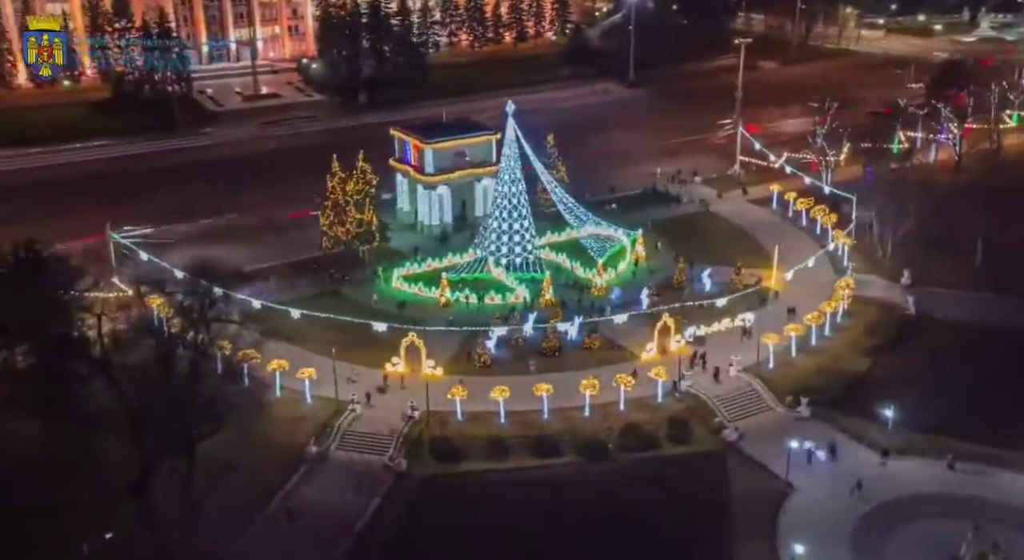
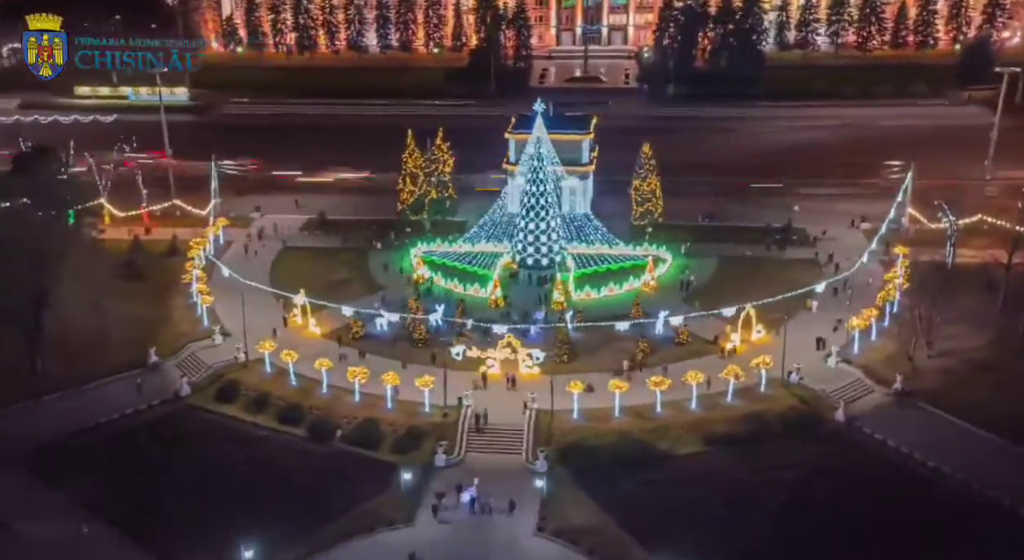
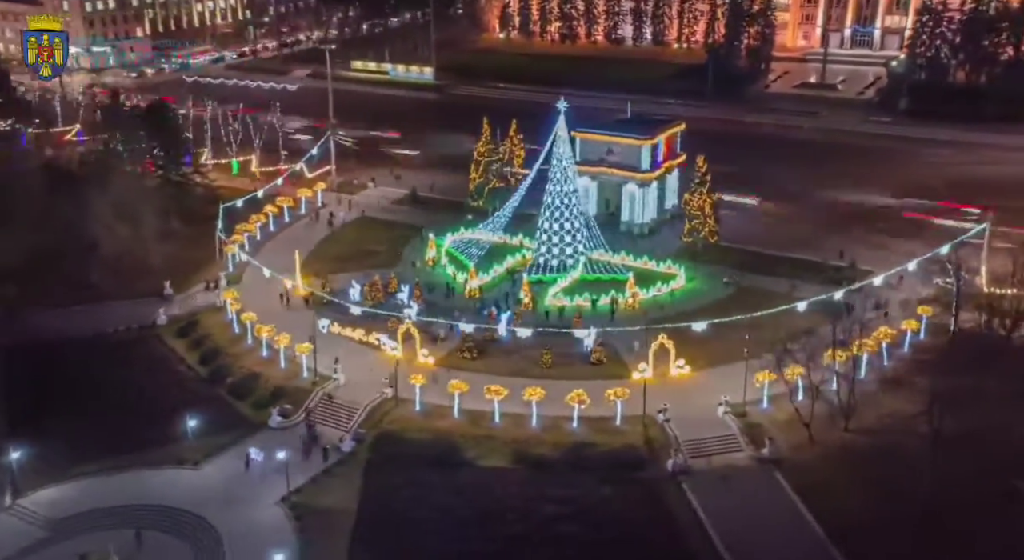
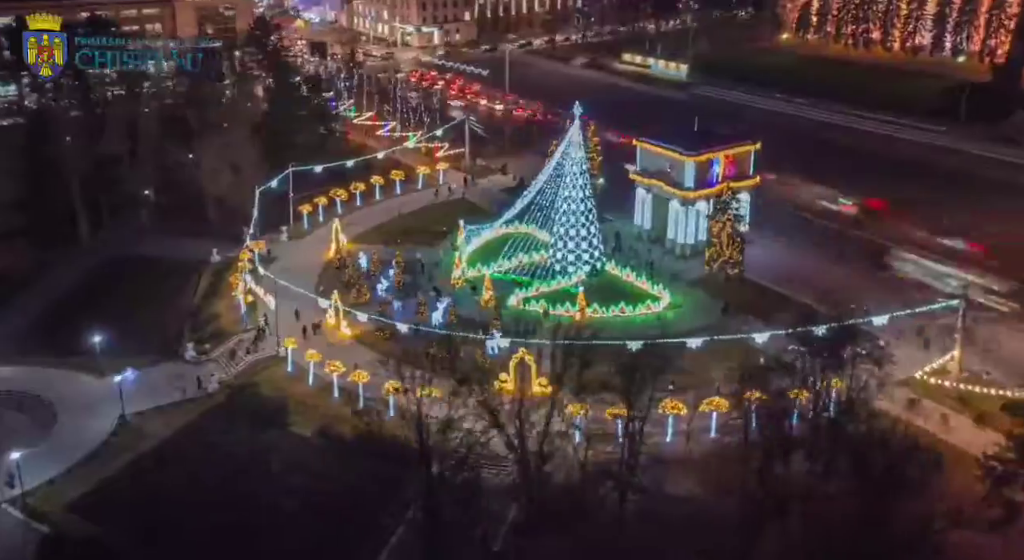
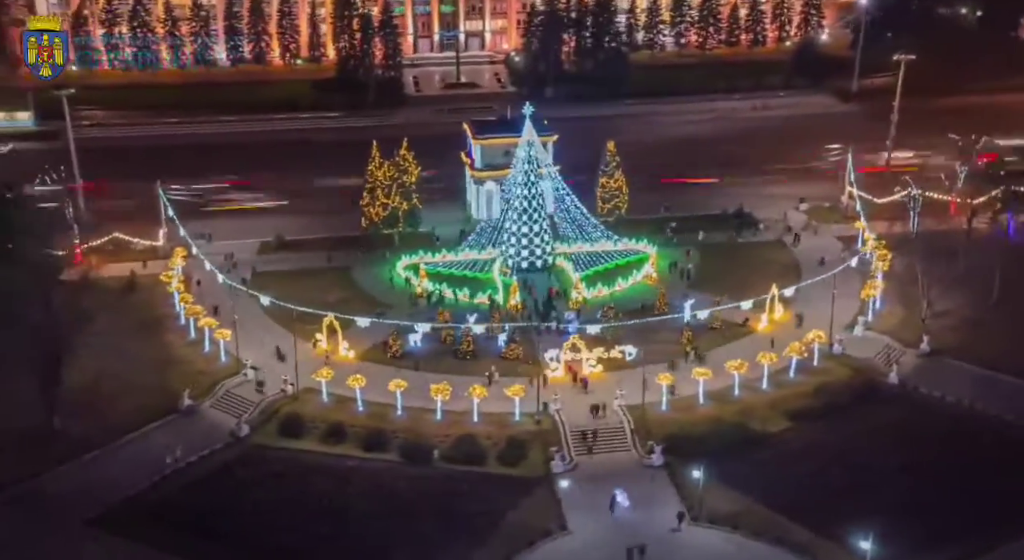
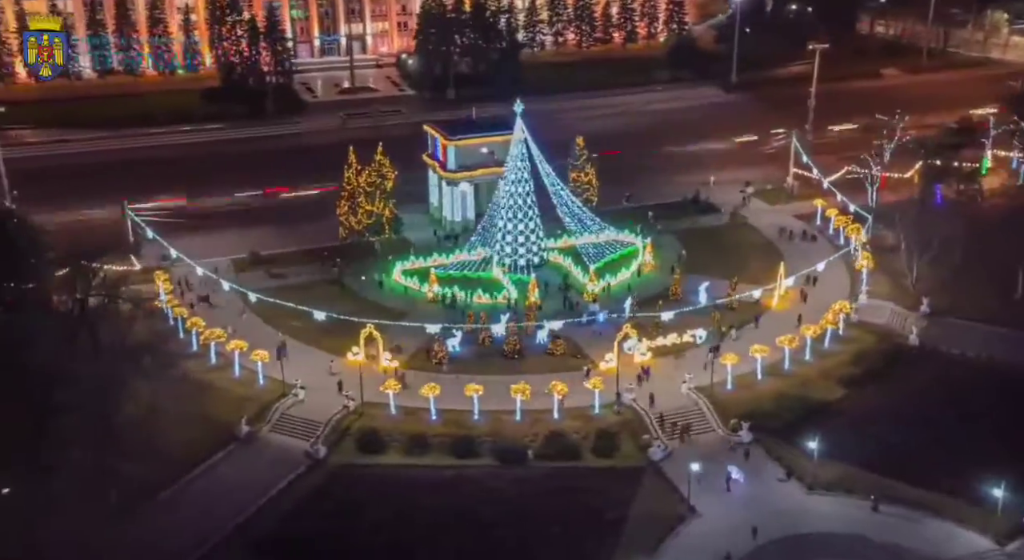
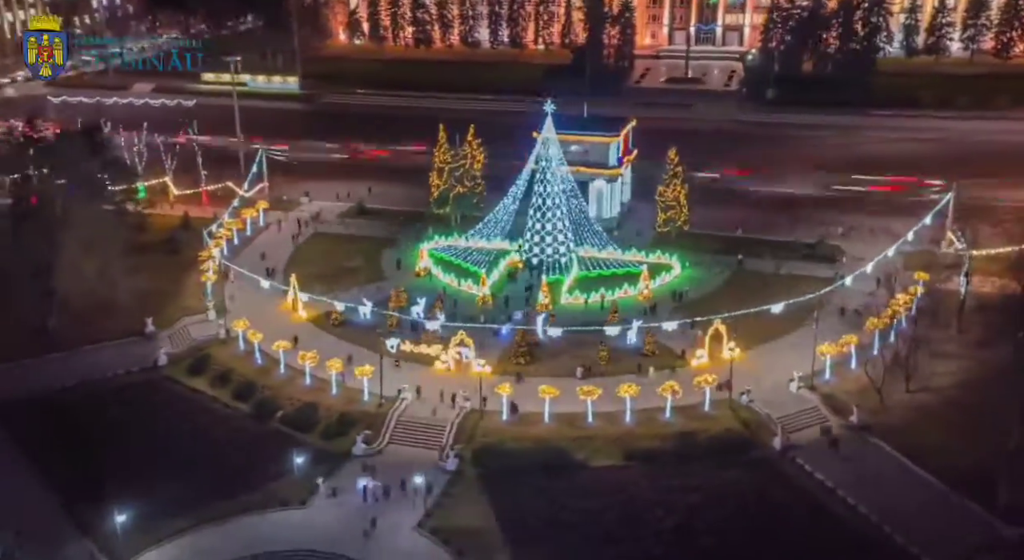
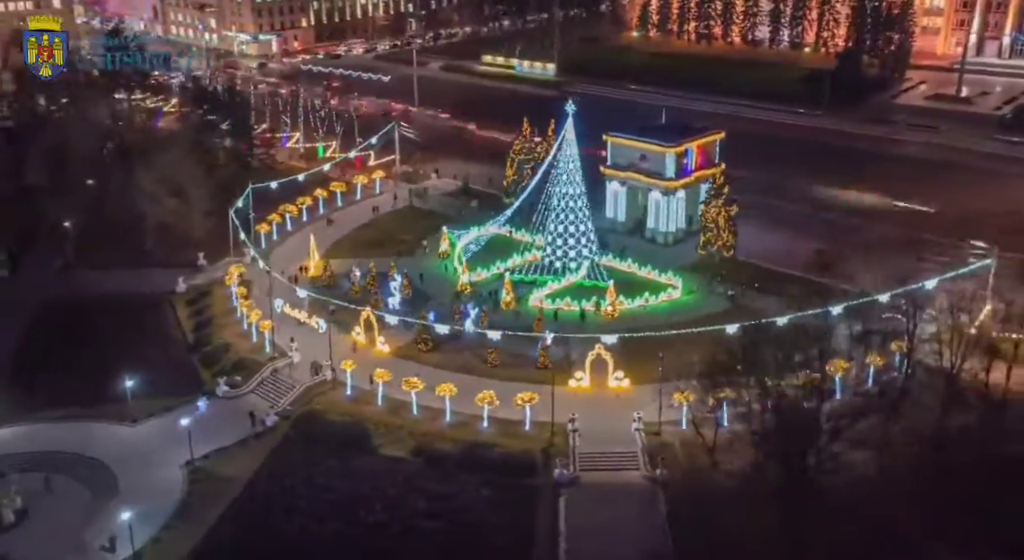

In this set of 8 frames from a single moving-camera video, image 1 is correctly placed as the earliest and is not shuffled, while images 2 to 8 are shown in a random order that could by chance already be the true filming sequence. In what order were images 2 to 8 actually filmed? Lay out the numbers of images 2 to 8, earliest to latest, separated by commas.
6, 5, 2, 7, 3, 8, 4
